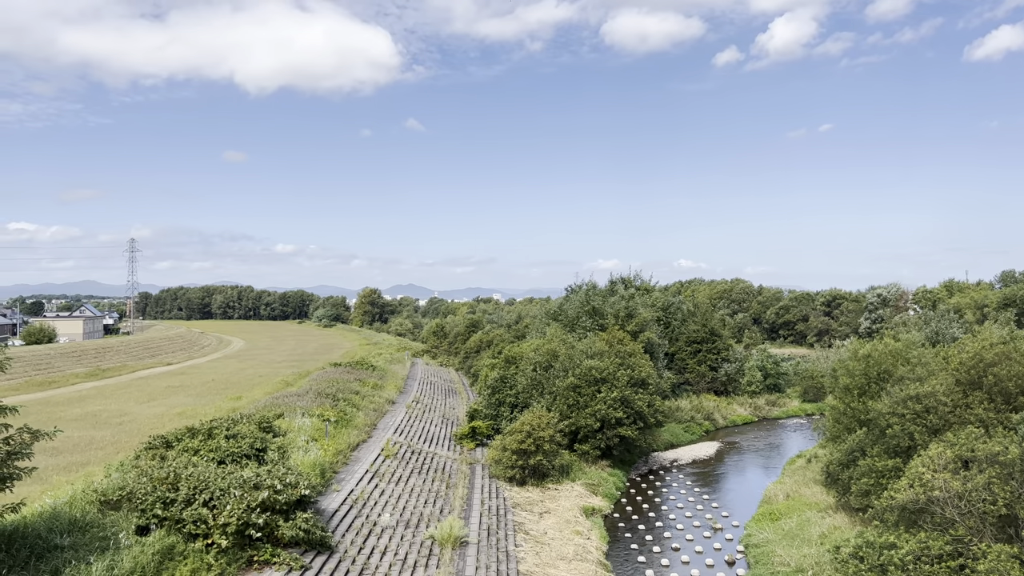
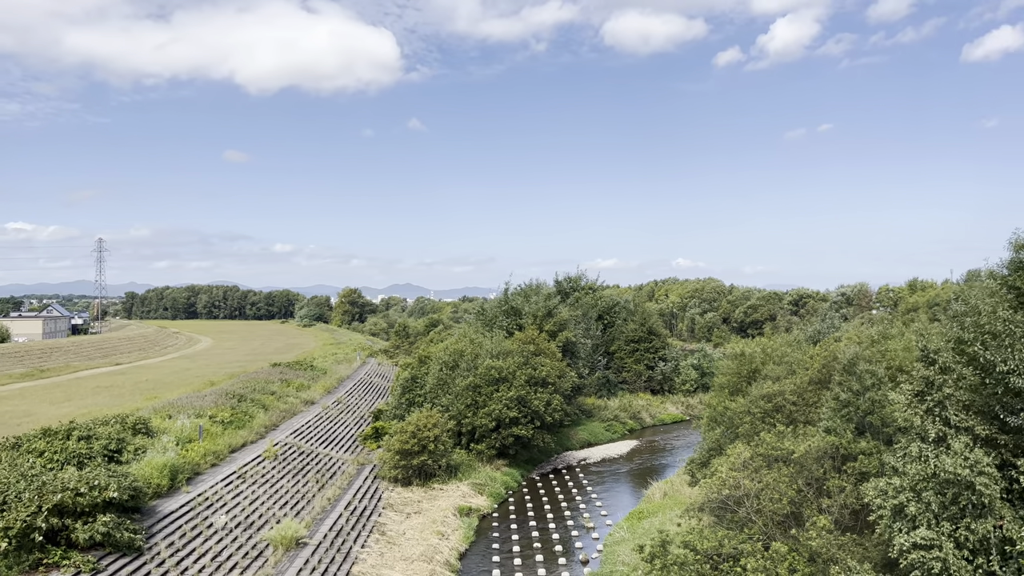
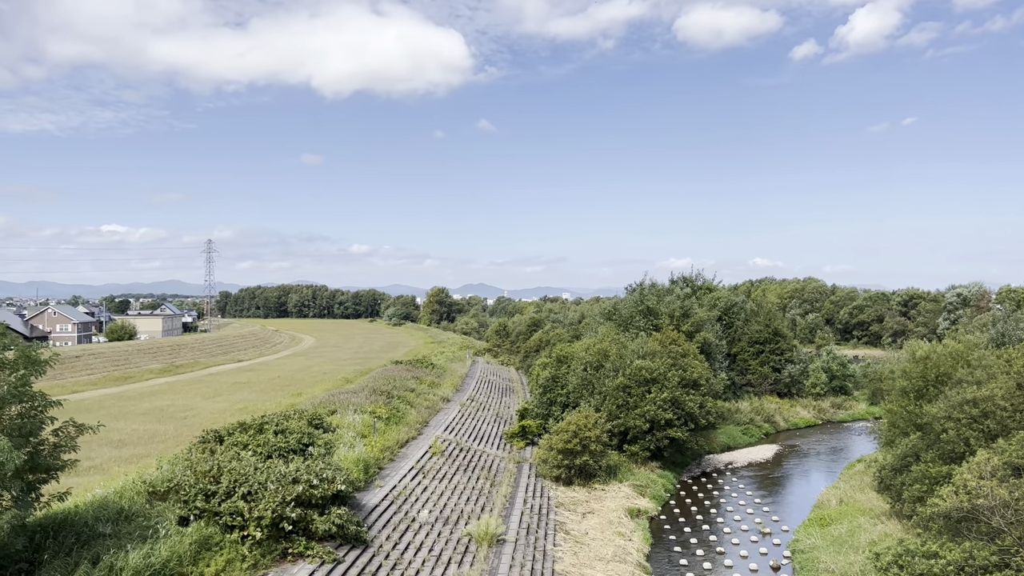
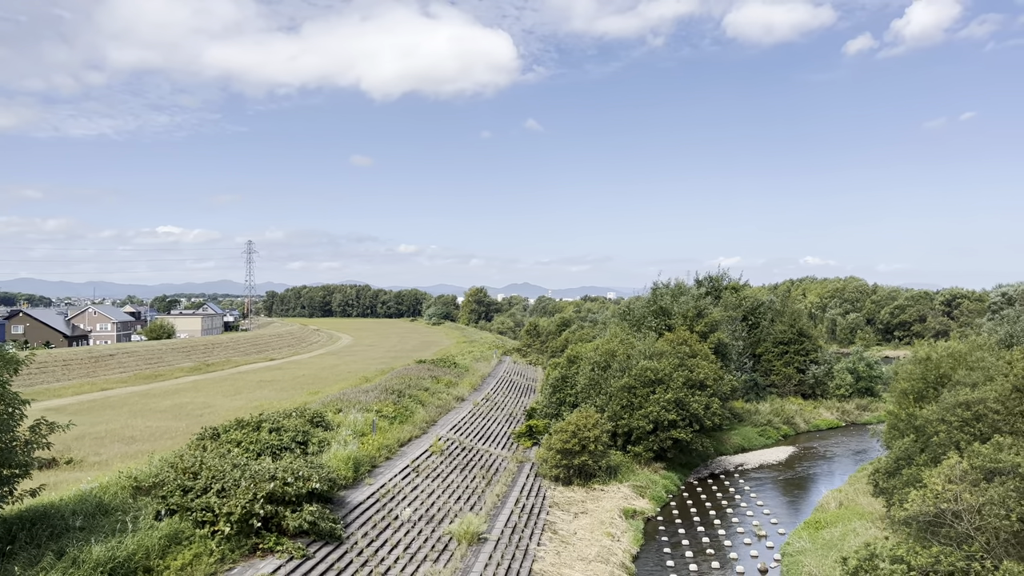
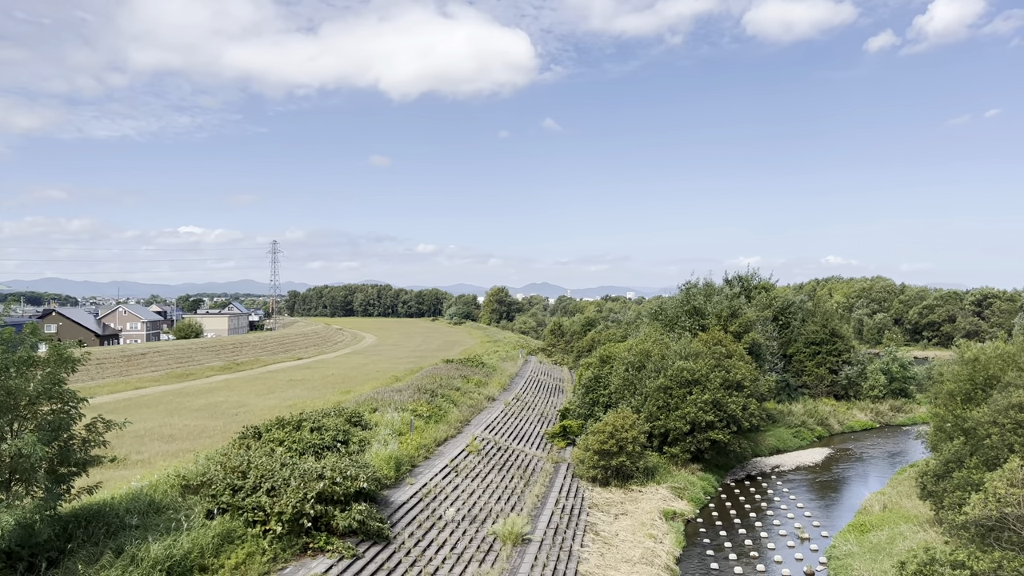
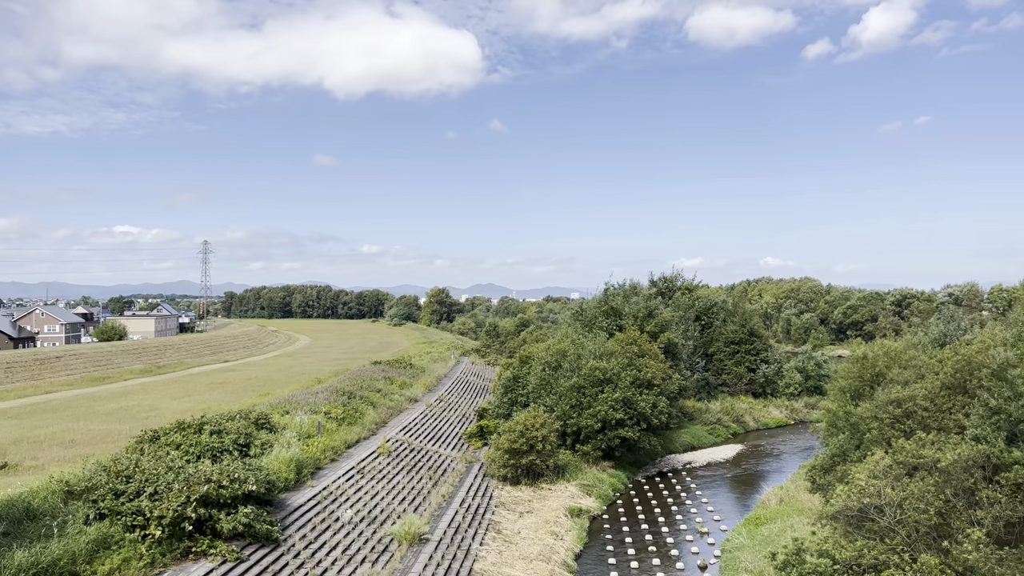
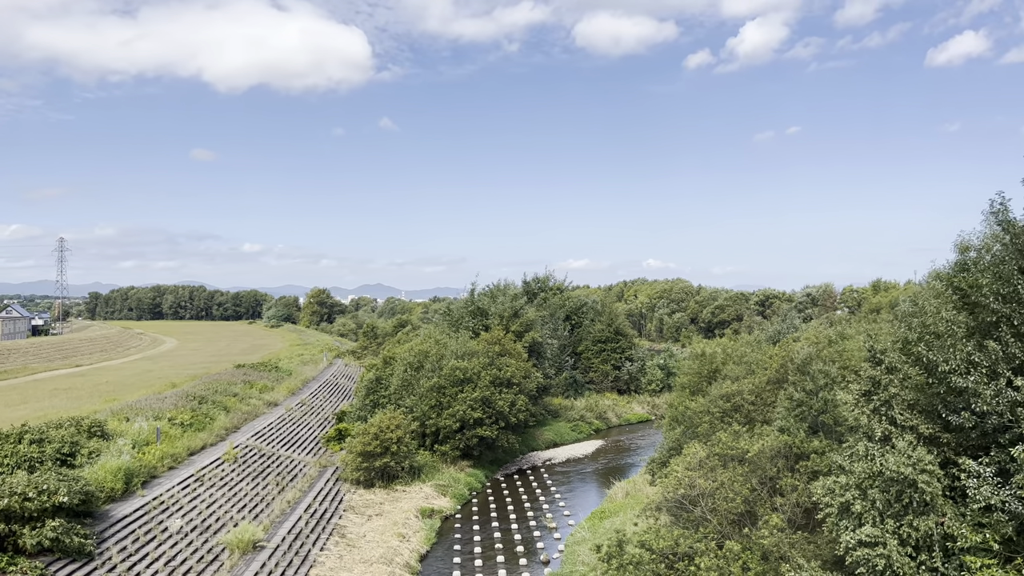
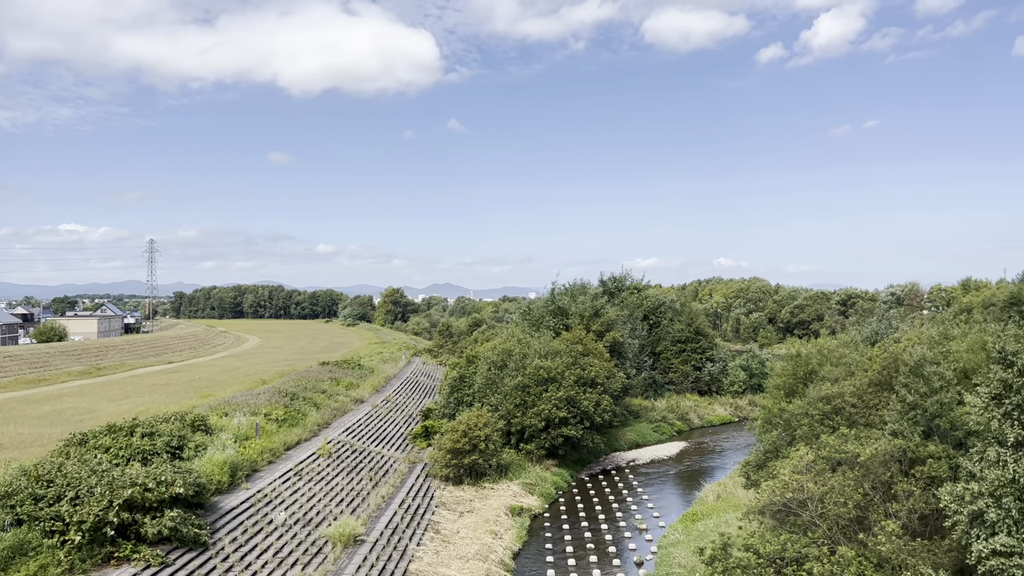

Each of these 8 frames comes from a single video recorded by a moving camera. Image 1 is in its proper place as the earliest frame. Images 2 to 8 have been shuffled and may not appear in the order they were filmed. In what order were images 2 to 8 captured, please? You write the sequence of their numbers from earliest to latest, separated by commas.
3, 5, 4, 6, 8, 2, 7
